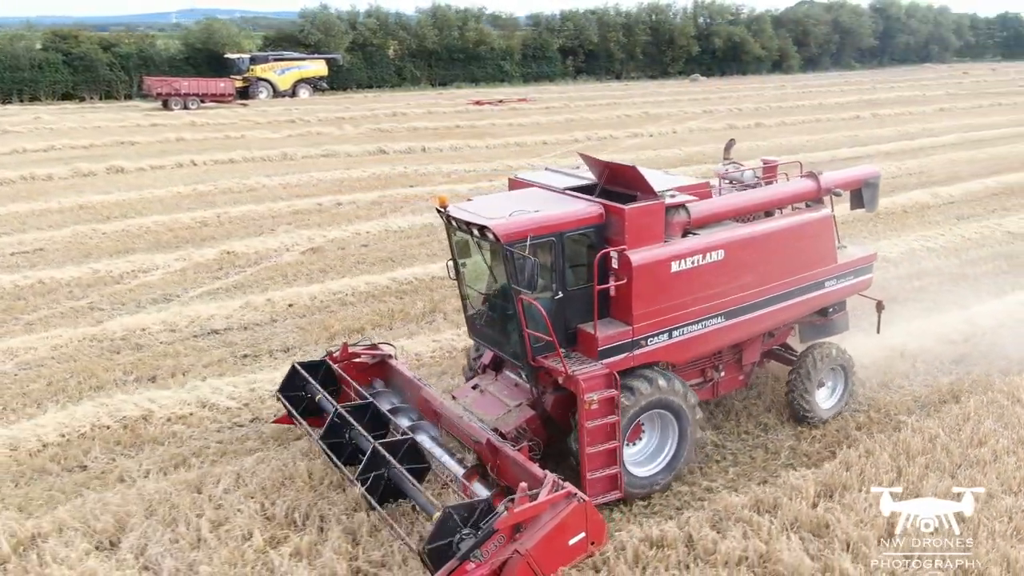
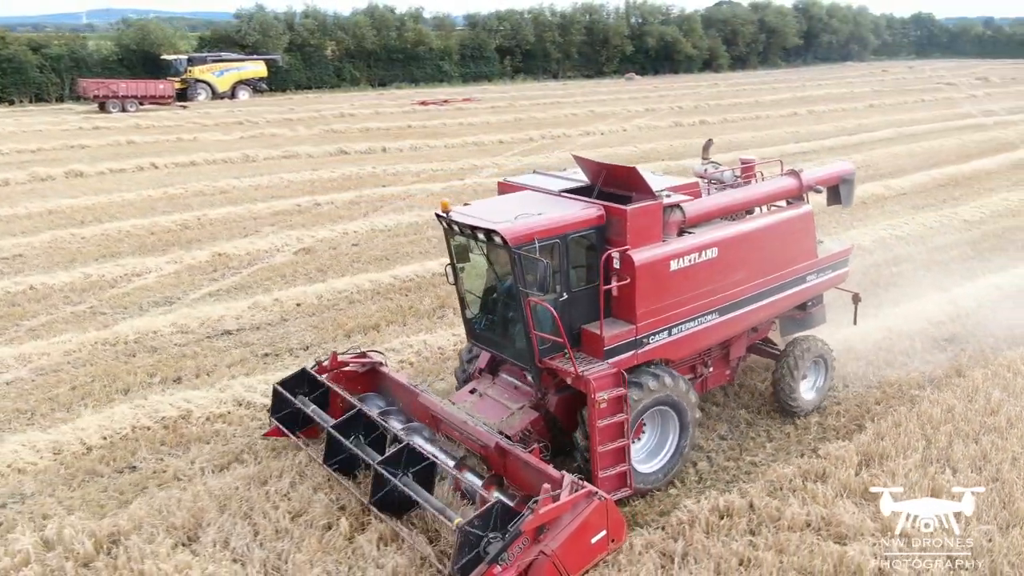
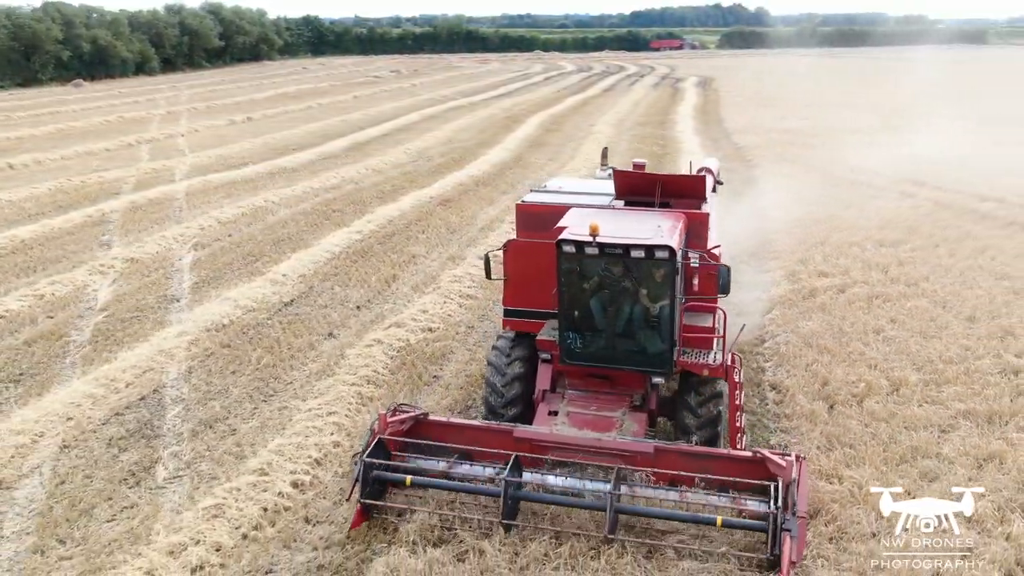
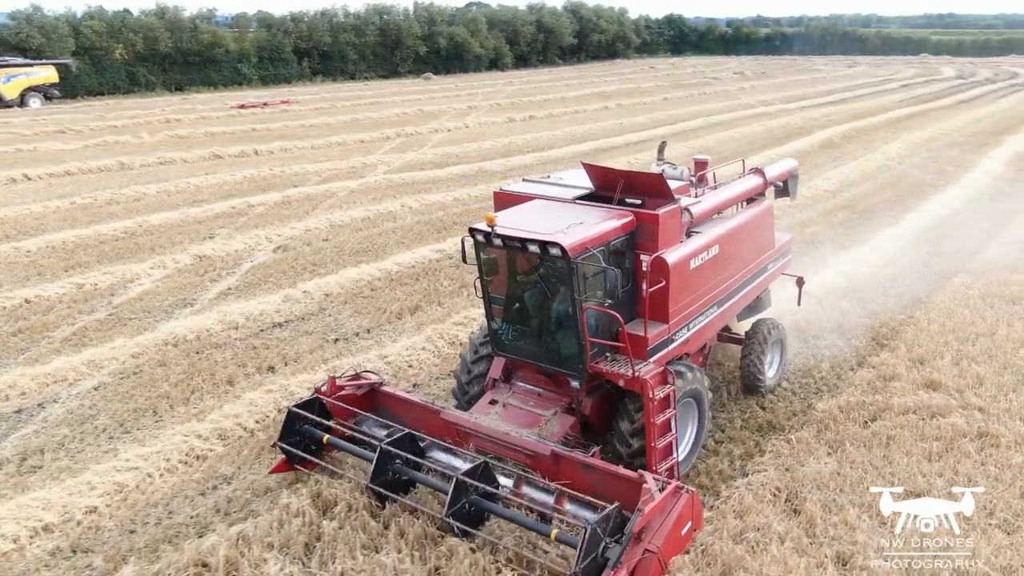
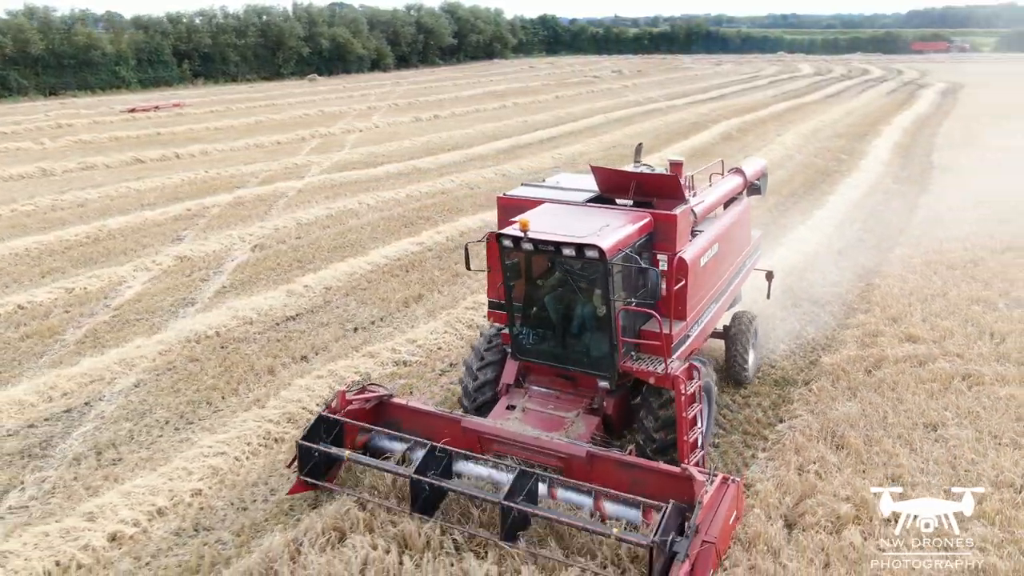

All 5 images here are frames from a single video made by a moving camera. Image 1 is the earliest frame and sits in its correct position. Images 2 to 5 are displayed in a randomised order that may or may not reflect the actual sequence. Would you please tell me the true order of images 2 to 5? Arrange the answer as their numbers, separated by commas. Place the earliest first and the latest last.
2, 4, 5, 3
